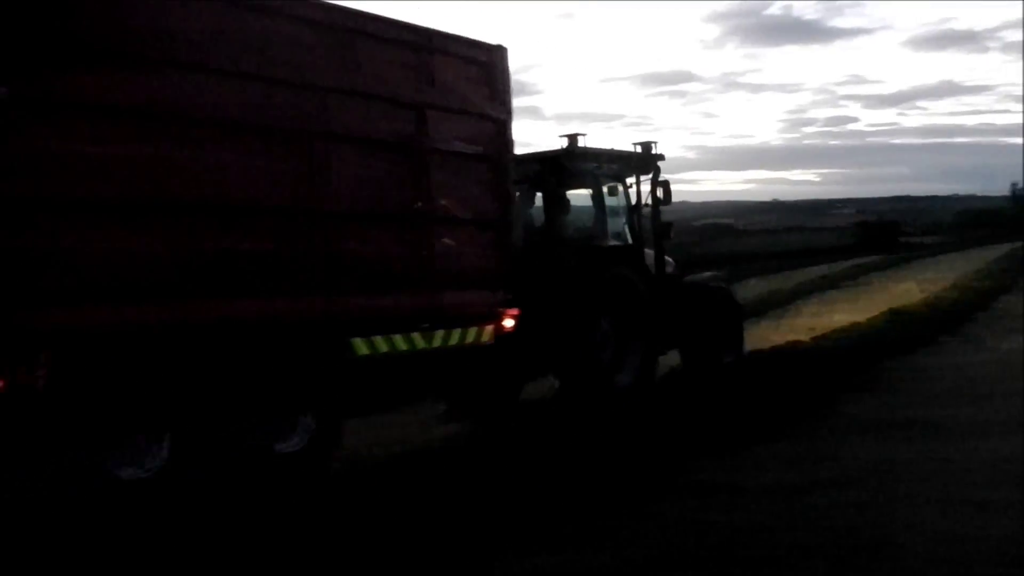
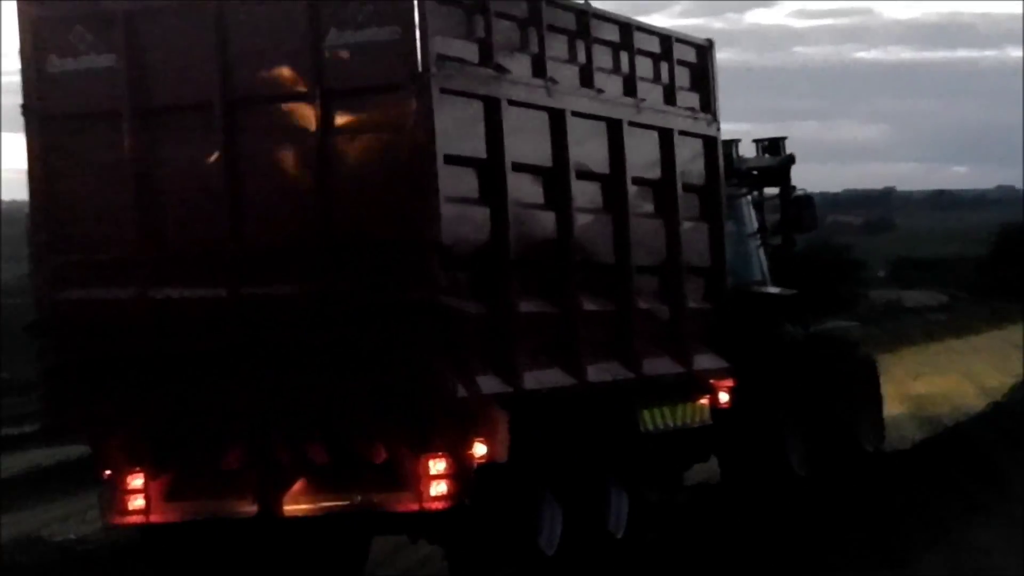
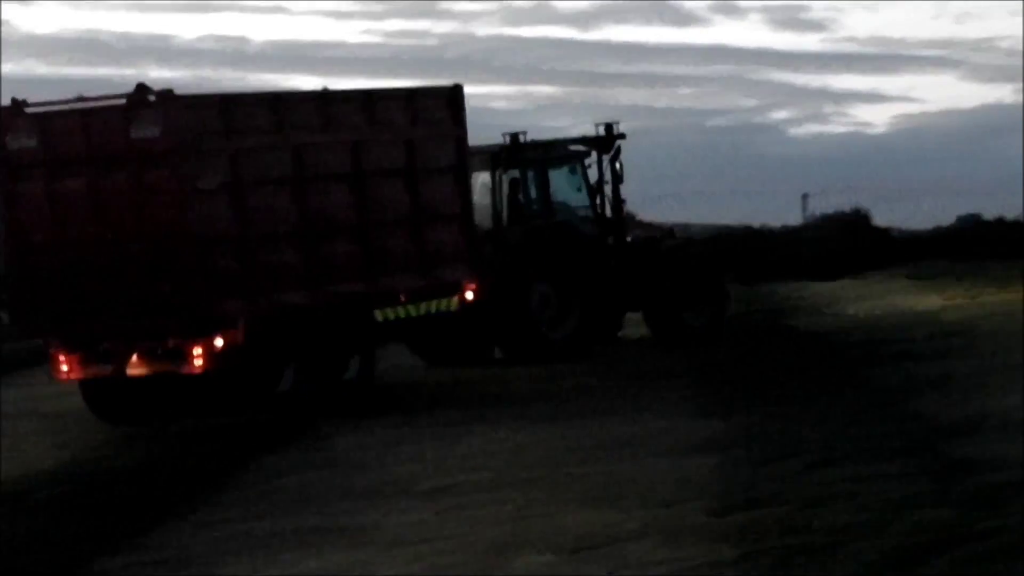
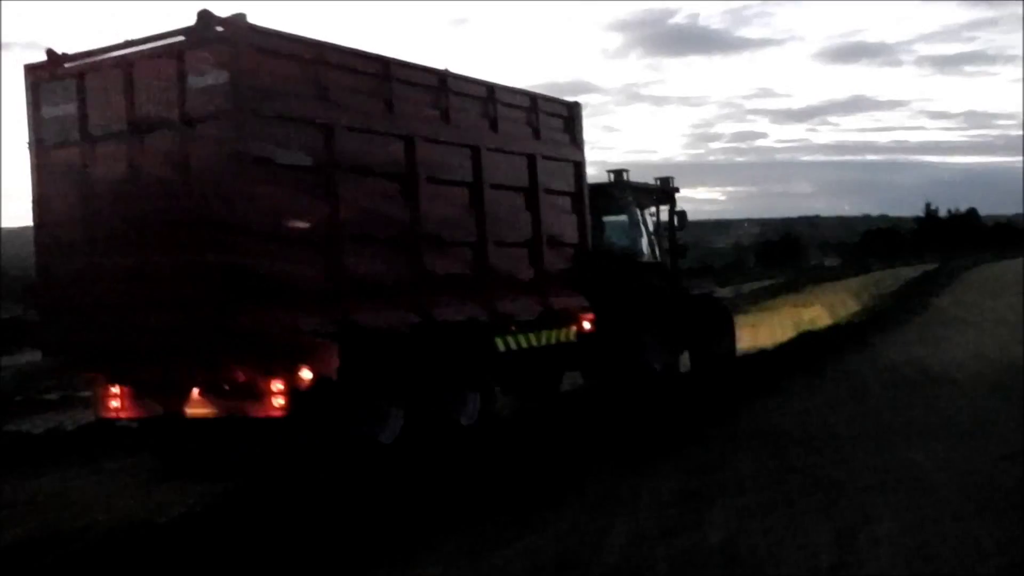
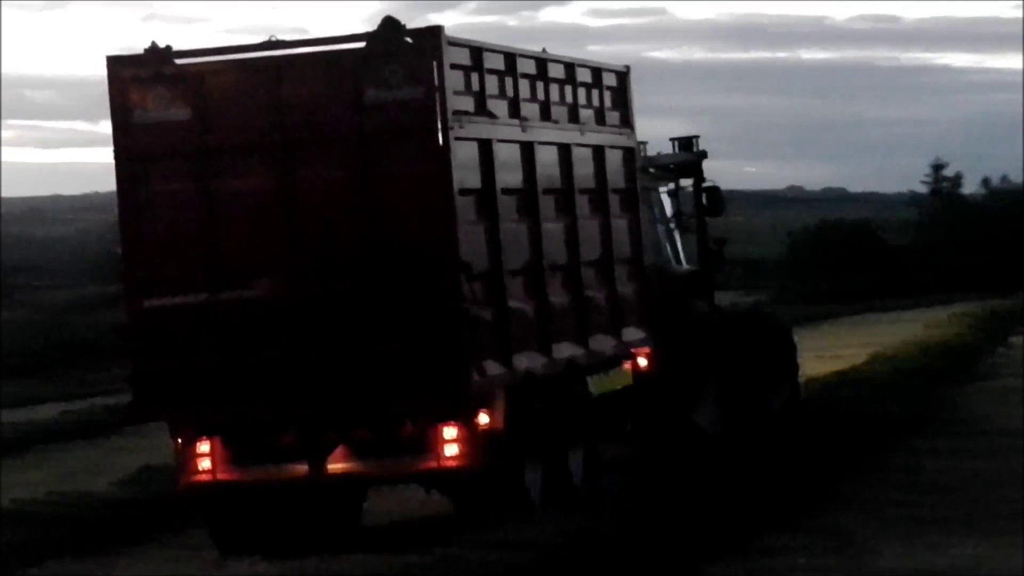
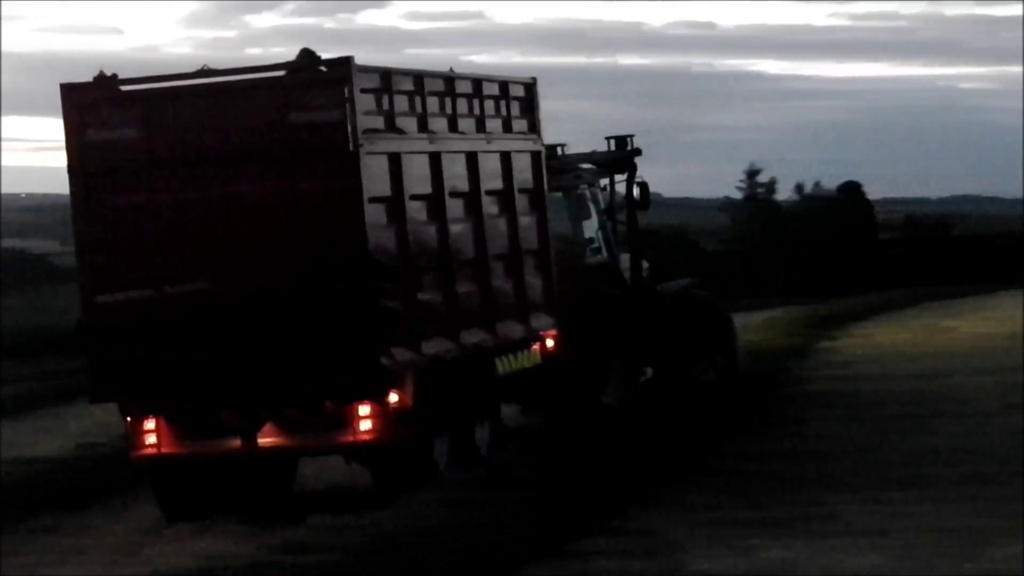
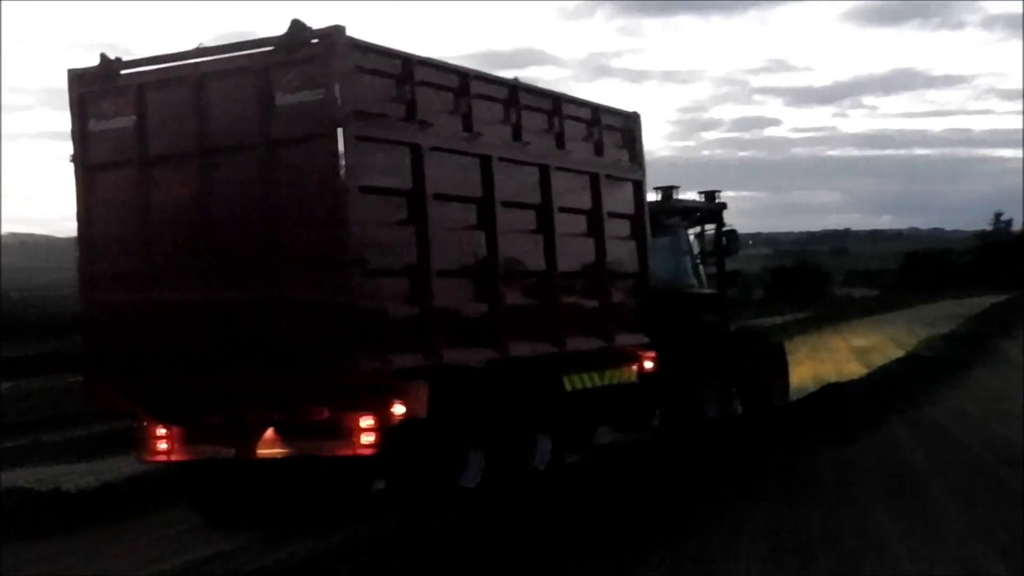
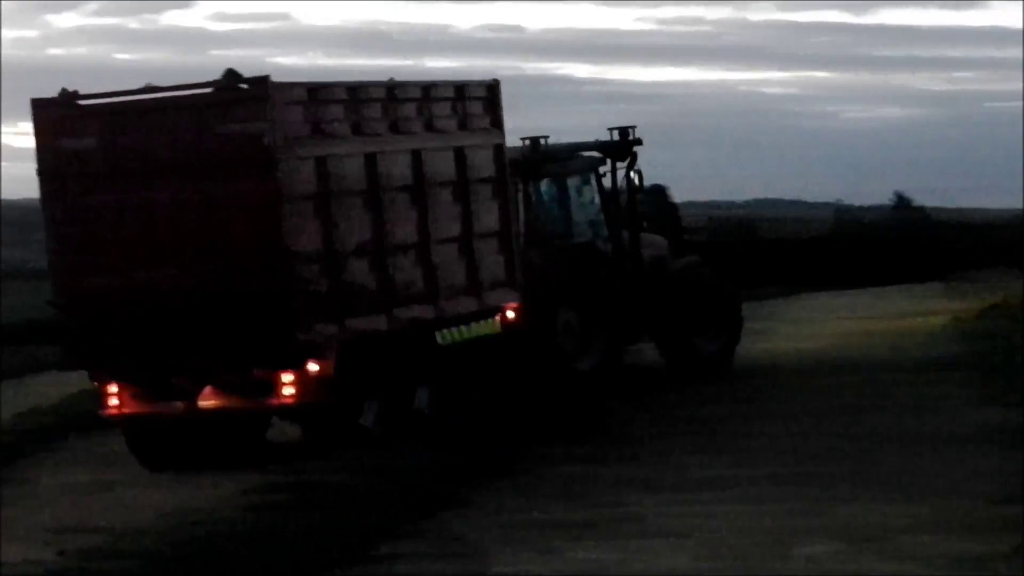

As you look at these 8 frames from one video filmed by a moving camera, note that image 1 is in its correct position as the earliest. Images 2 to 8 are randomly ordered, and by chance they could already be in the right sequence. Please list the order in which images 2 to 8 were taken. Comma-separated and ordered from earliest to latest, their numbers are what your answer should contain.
4, 7, 2, 5, 6, 8, 3
